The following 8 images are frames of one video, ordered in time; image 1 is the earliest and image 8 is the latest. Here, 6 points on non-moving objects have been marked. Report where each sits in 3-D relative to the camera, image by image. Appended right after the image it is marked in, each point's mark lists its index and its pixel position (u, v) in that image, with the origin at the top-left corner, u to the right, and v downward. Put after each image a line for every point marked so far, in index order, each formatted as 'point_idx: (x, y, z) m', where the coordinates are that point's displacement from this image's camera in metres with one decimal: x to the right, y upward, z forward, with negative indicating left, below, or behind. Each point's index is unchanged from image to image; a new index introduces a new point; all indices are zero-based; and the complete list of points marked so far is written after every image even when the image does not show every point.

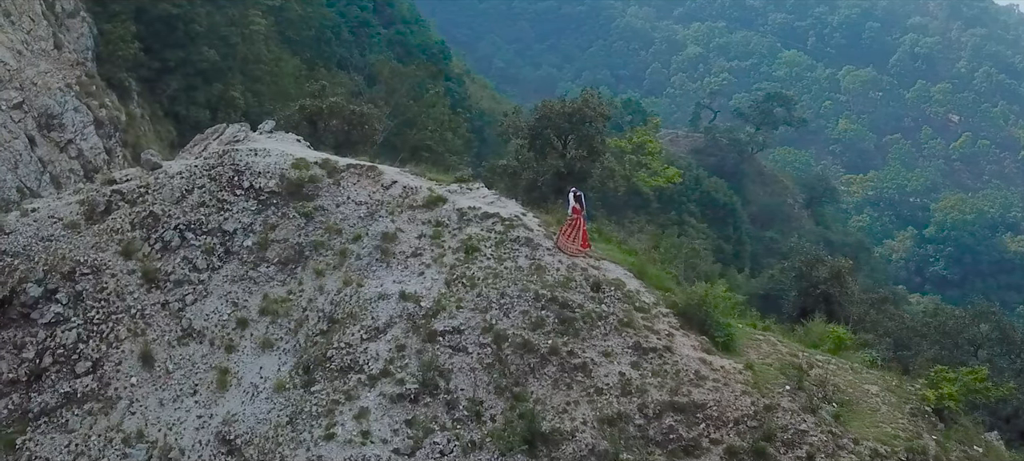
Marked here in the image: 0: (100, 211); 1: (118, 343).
0: (-9.3, +0.4, +17.8) m
1: (-7.8, -2.2, +15.6) m
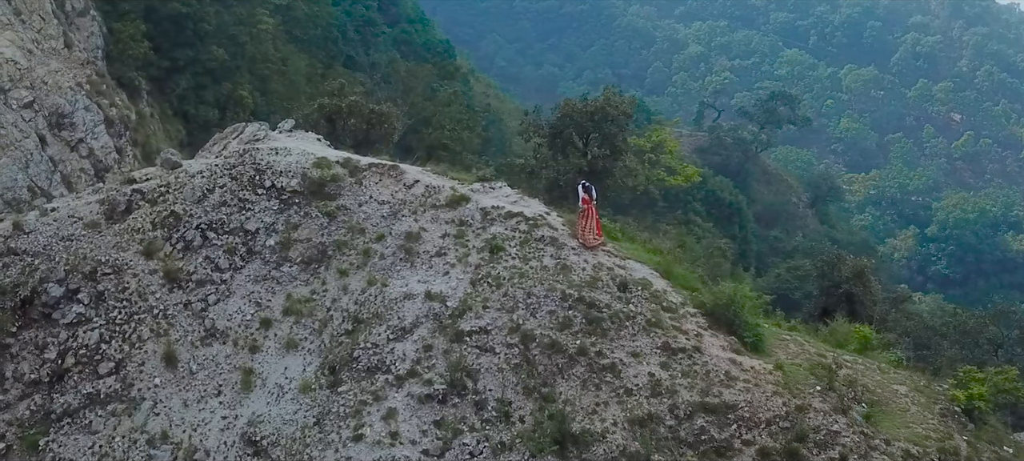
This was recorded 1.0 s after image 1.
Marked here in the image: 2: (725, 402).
0: (-8.8, +0.5, +17.8) m
1: (-7.3, -2.2, +15.5) m
2: (+3.5, -2.8, +12.9) m
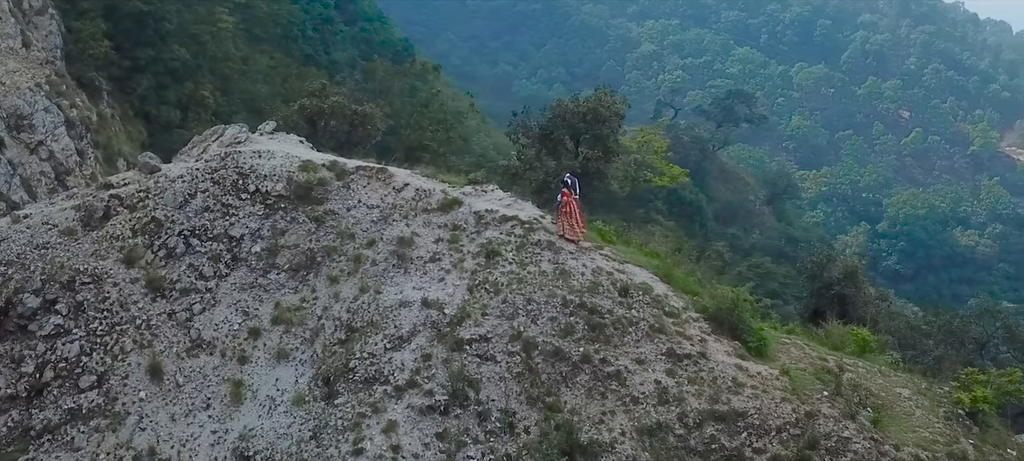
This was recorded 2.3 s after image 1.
0: (-8.9, +0.3, +17.1) m
1: (-7.3, -2.3, +14.9) m
2: (+3.6, -2.9, +12.7) m
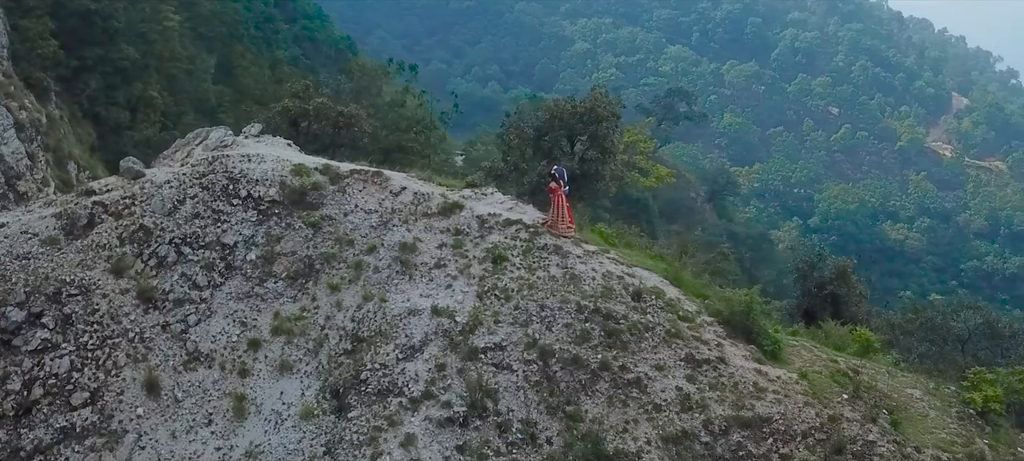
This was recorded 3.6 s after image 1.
0: (-8.9, +0.1, +16.3) m
1: (-7.1, -2.5, +14.1) m
2: (+3.9, -2.9, +12.5) m
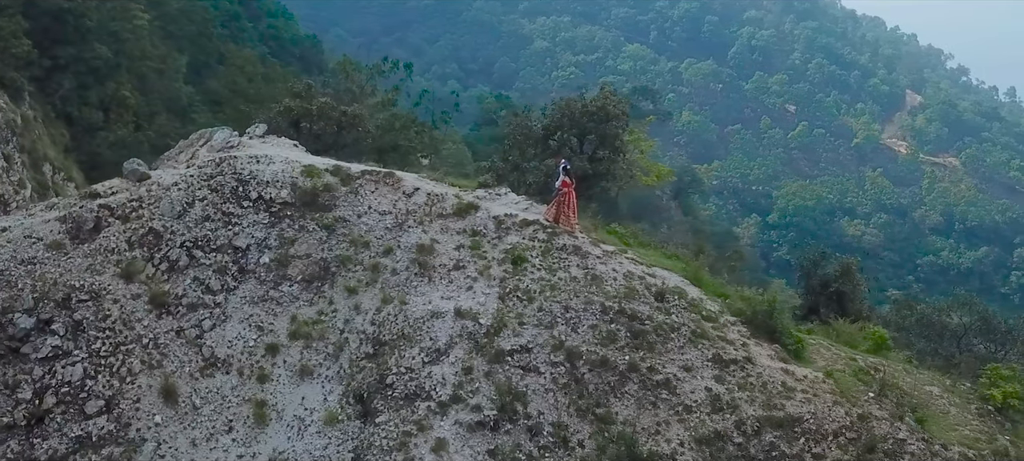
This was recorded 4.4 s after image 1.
0: (-8.5, 0.0, +15.9) m
1: (-6.6, -2.6, +13.8) m
2: (+4.4, -2.9, +12.5) m
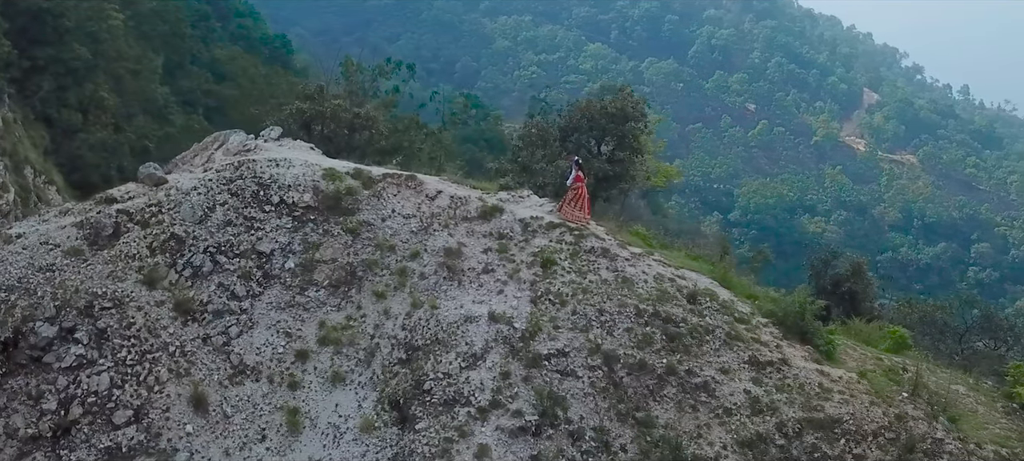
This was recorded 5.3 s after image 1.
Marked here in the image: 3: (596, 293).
0: (-8.0, -0.1, +15.7) m
1: (-6.0, -2.7, +13.6) m
2: (+5.0, -2.9, +12.5) m
3: (+1.5, -1.1, +14.5) m
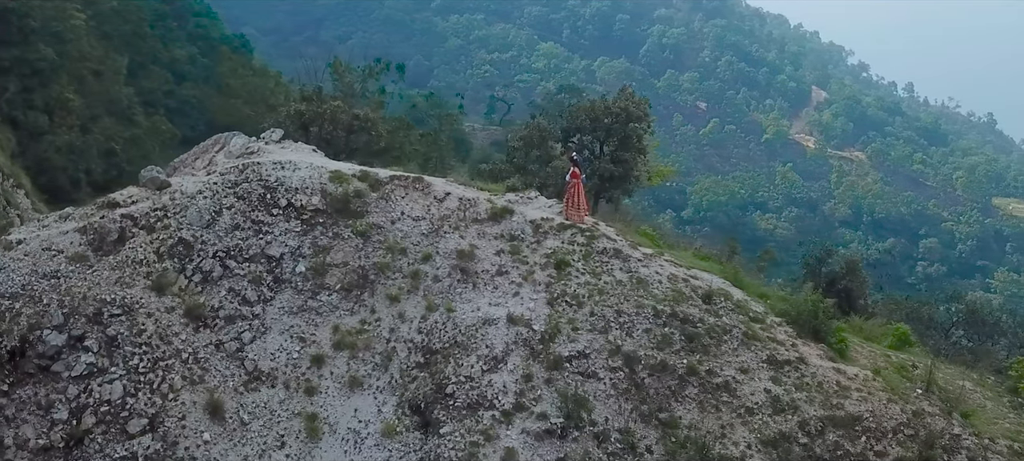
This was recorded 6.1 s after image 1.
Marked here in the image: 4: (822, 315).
0: (-7.7, -0.2, +15.4) m
1: (-5.7, -2.8, +13.4) m
2: (+5.4, -2.9, +12.7) m
3: (+1.8, -1.2, +14.5) m
4: (+5.8, -1.6, +15.0) m
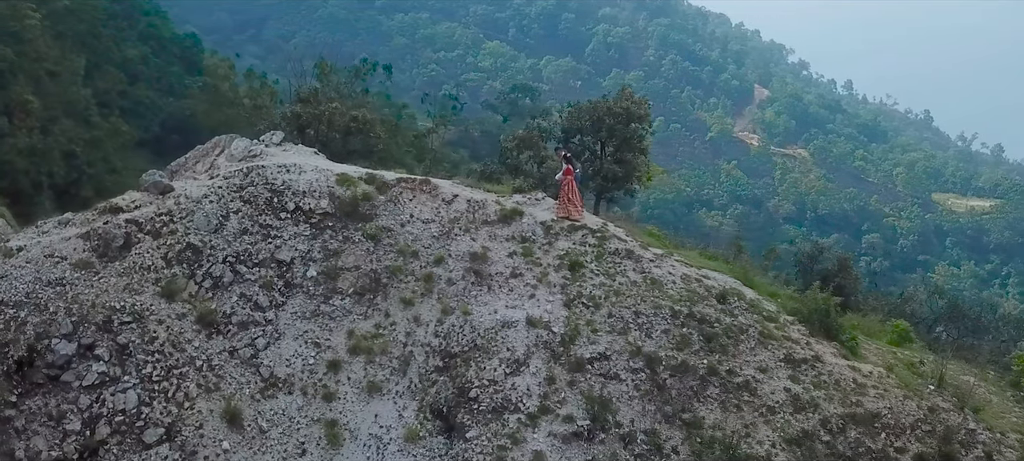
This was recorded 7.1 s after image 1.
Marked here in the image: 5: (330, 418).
0: (-7.4, -0.3, +15.1) m
1: (-5.3, -2.9, +13.2) m
2: (+5.8, -2.9, +12.9) m
3: (+2.1, -1.2, +14.6) m
4: (+6.1, -1.6, +15.2) m
5: (-3.1, -3.2, +13.4) m
